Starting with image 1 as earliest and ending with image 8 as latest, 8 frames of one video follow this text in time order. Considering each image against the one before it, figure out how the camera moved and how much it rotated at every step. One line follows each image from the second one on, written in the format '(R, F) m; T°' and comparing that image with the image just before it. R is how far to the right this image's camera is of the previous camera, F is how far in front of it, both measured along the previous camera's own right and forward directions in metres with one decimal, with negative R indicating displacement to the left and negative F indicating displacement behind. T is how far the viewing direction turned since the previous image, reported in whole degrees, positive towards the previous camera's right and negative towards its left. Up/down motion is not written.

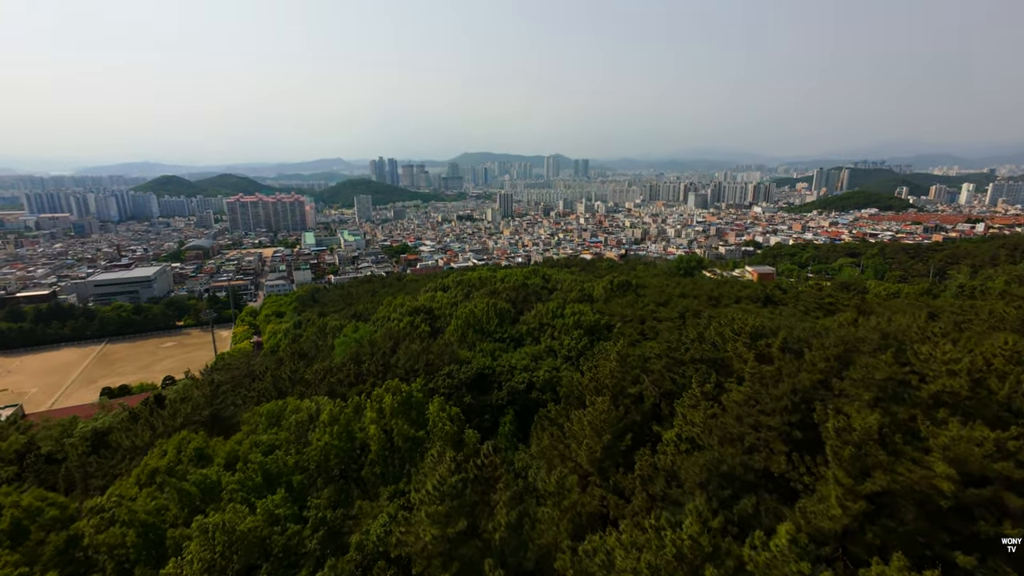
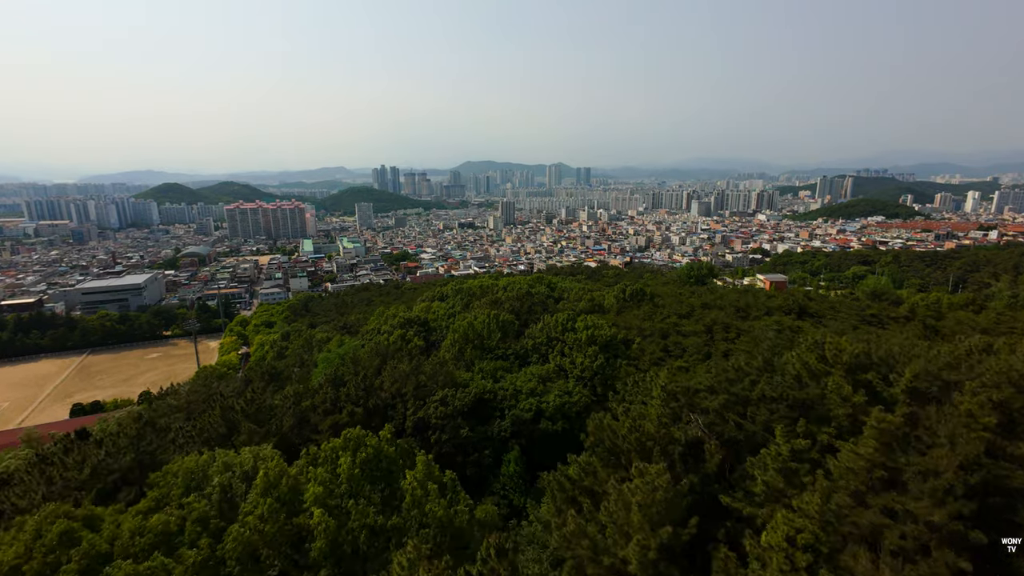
(-0.1, +2.3) m; 0°
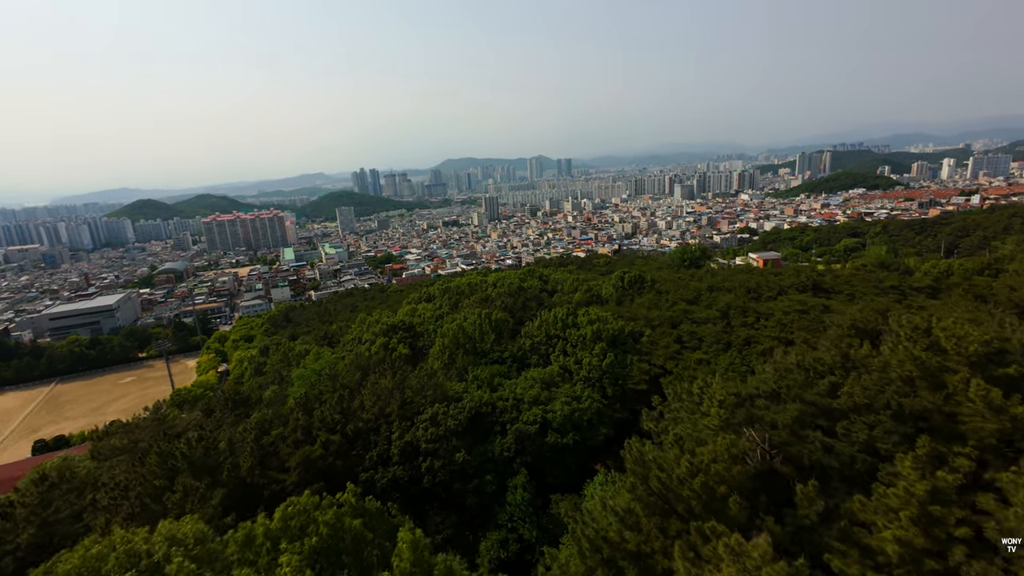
(-0.1, +1.8) m; +1°
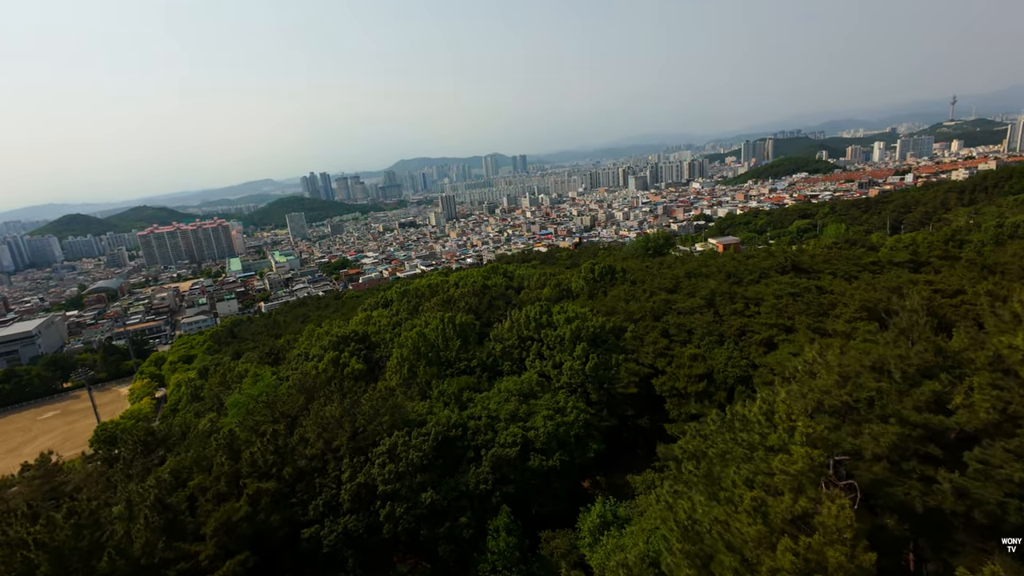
(-0.1, +1.8) m; +5°
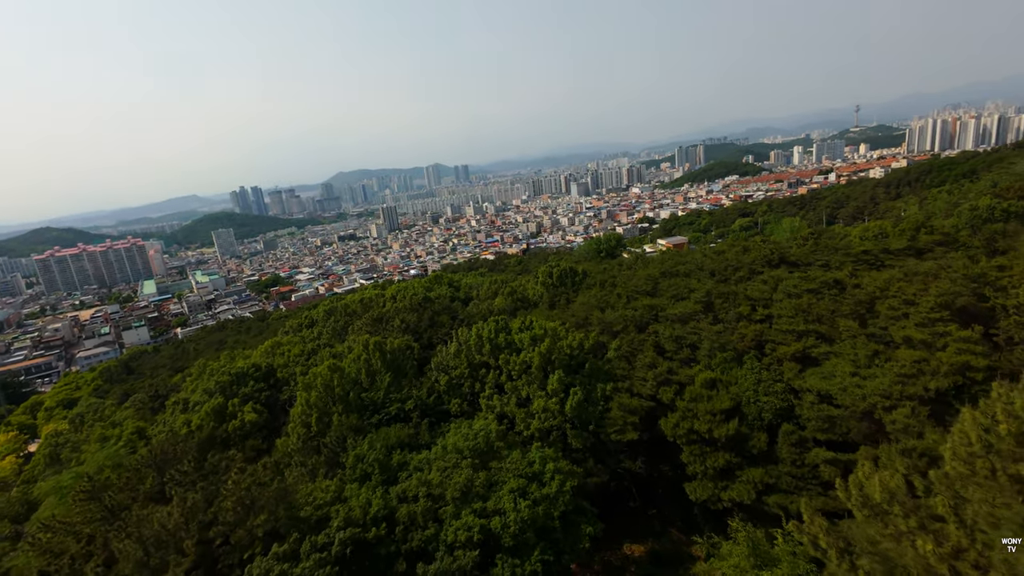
(+0.1, +3.3) m; +6°
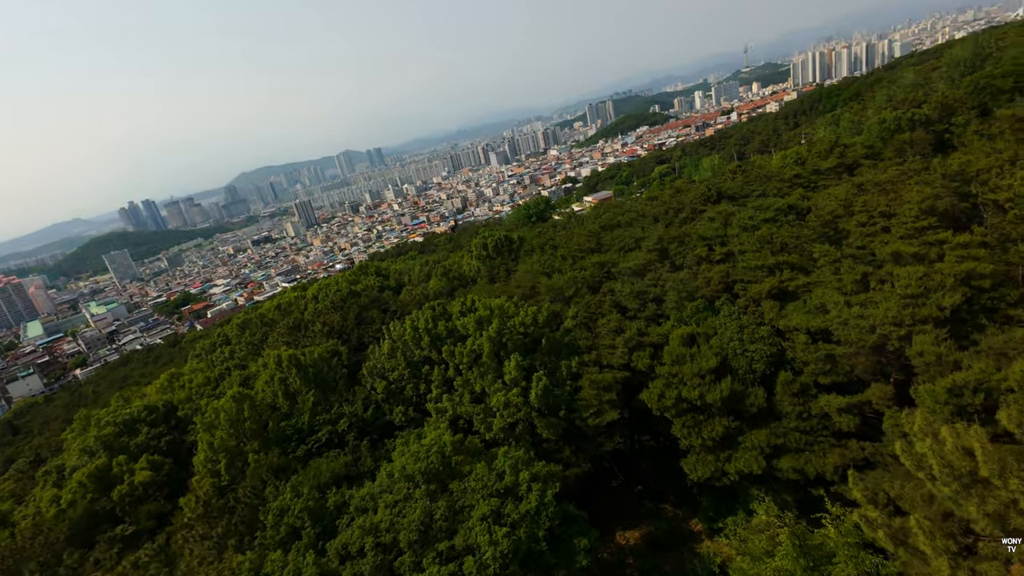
(0.0, +1.5) m; +7°
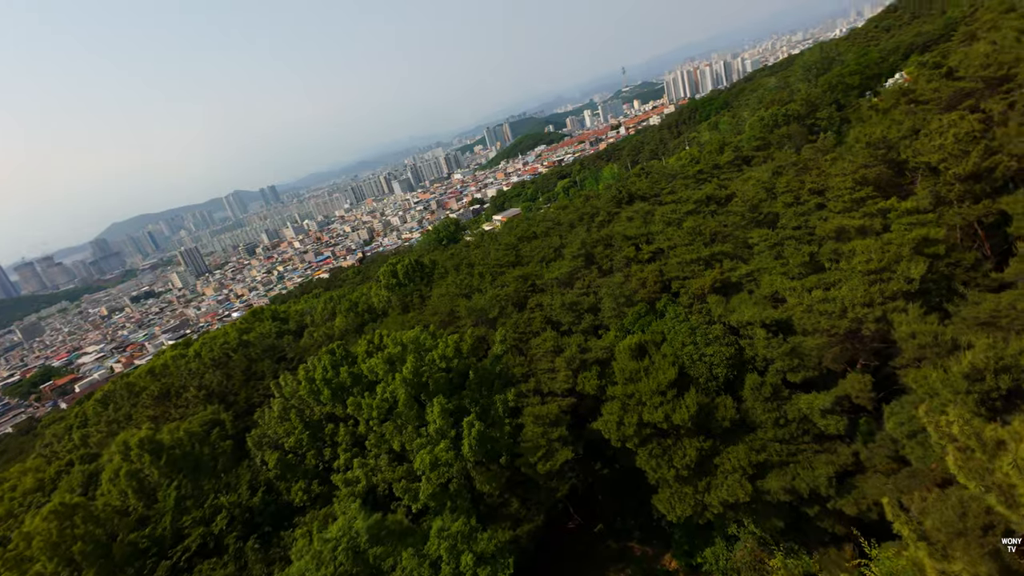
(+0.1, +1.3) m; +10°
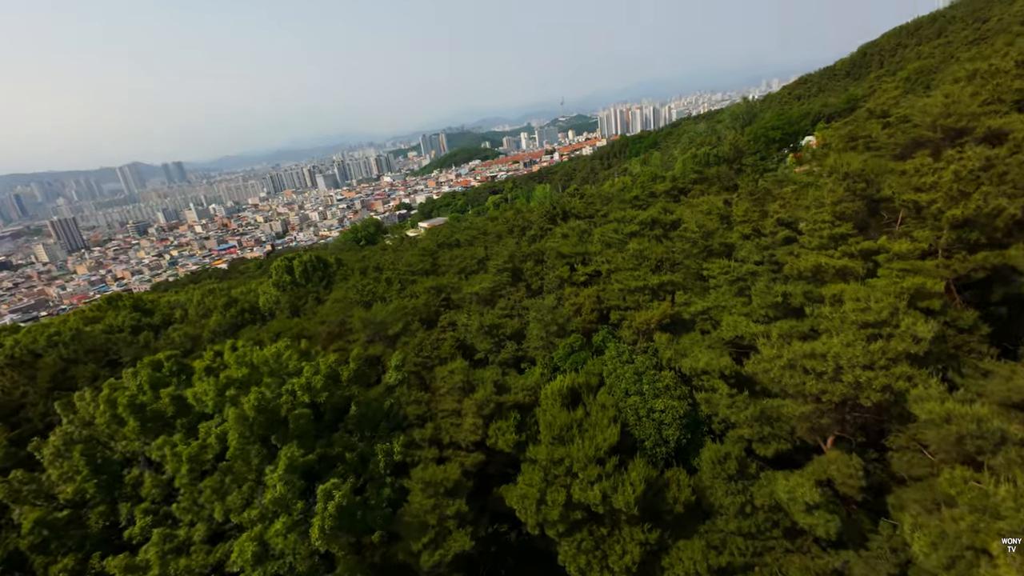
(+0.2, +1.5) m; +9°
